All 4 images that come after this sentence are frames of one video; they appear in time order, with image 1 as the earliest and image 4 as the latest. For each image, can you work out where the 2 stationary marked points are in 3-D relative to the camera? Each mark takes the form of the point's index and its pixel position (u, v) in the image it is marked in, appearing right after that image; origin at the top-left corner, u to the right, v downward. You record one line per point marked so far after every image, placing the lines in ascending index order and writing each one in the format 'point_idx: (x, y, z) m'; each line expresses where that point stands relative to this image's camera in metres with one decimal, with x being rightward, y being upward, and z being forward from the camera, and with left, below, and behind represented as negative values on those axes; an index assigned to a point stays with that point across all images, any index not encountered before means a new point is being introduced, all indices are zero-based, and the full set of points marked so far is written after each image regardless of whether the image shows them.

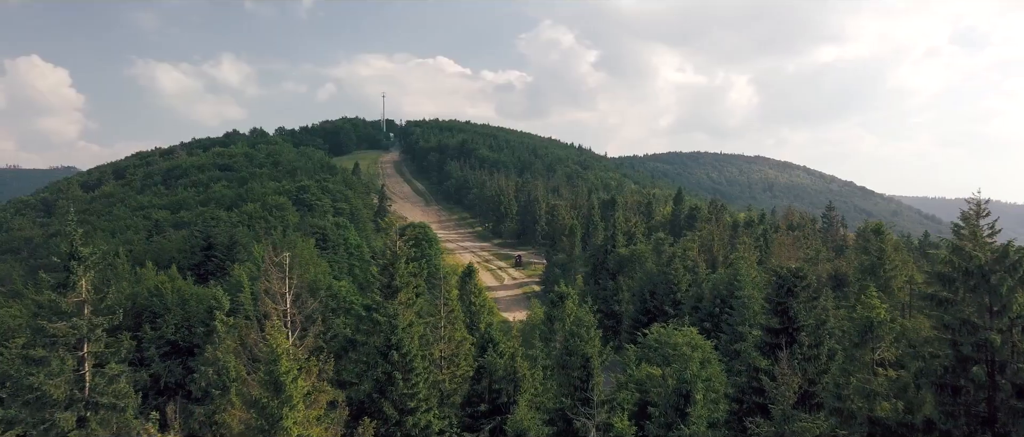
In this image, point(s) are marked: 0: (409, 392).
0: (-4.2, -7.1, +19.8) m
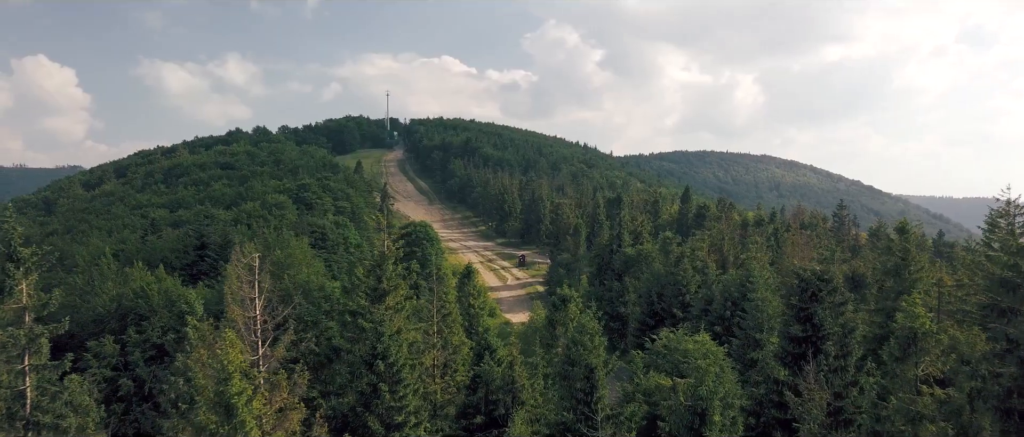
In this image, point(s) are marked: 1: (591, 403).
0: (-4.4, -7.0, +18.2) m
1: (+3.2, -7.6, +19.9) m
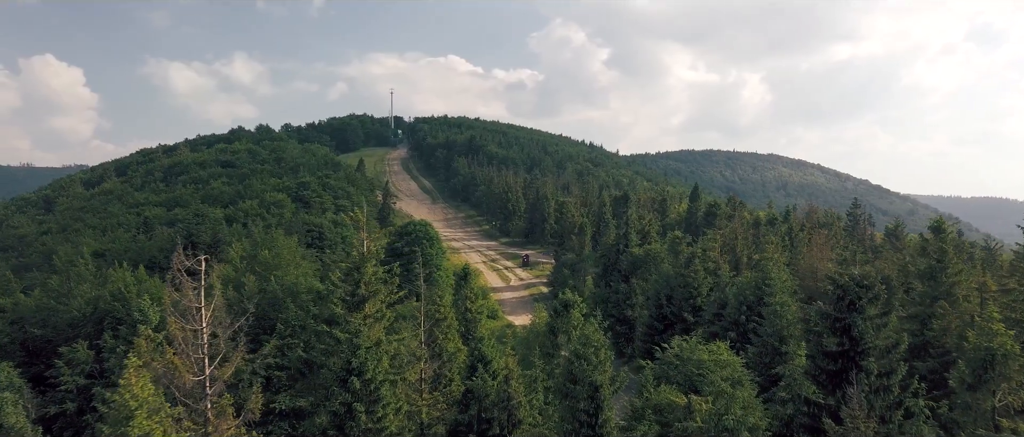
0: (-4.6, -6.9, +16.0) m
1: (+3.0, -7.5, +17.6) m
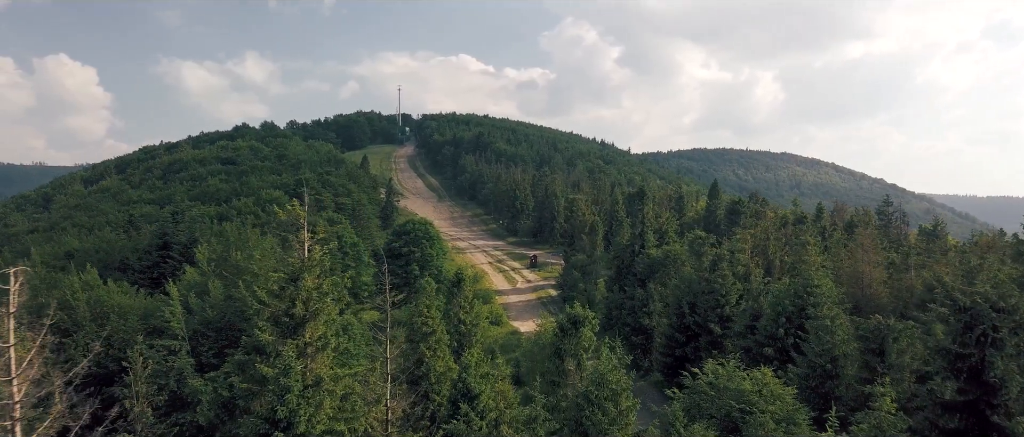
0: (-4.9, -6.8, +11.6) m
1: (+2.7, -7.3, +13.0) m
